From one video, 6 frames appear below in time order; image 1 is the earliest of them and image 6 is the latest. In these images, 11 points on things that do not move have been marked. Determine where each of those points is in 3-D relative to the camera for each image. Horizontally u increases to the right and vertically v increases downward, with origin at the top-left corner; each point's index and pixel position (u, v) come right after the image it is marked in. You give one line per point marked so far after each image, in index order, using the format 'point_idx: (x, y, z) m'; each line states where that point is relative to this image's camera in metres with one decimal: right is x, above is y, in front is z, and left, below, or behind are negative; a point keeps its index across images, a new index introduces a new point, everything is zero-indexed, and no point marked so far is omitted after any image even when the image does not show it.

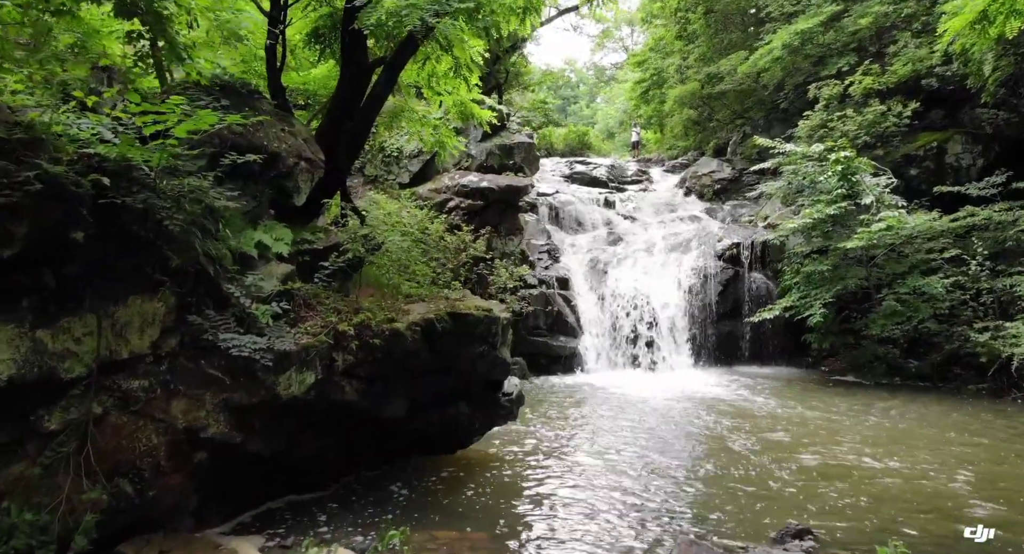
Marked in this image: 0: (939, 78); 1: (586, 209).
0: (+10.0, +4.6, +15.1) m
1: (+2.2, +2.0, +19.3) m
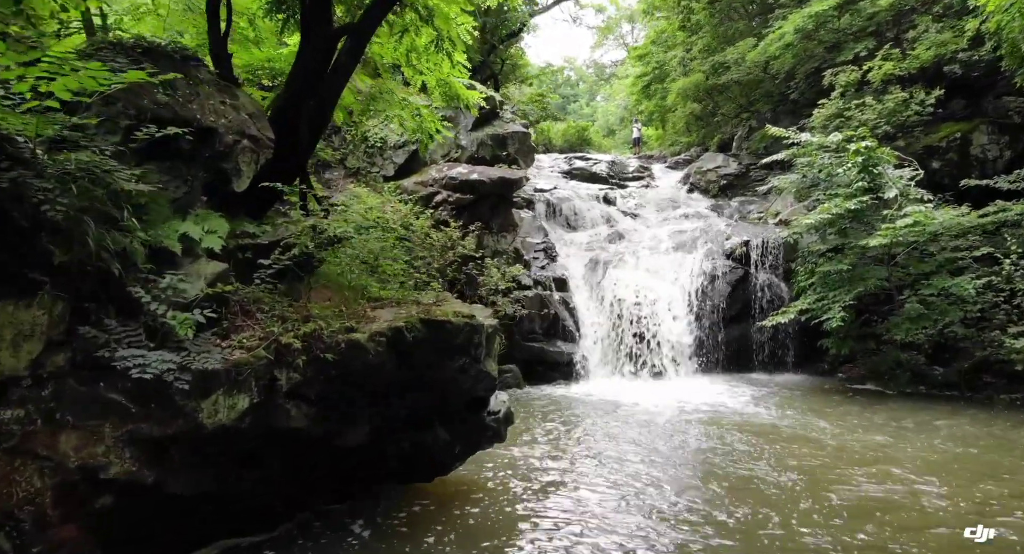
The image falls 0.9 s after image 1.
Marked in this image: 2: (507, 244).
0: (+9.8, +4.6, +14.1) m
1: (+2.1, +2.0, +18.3) m
2: (-0.1, +0.6, +12.3) m
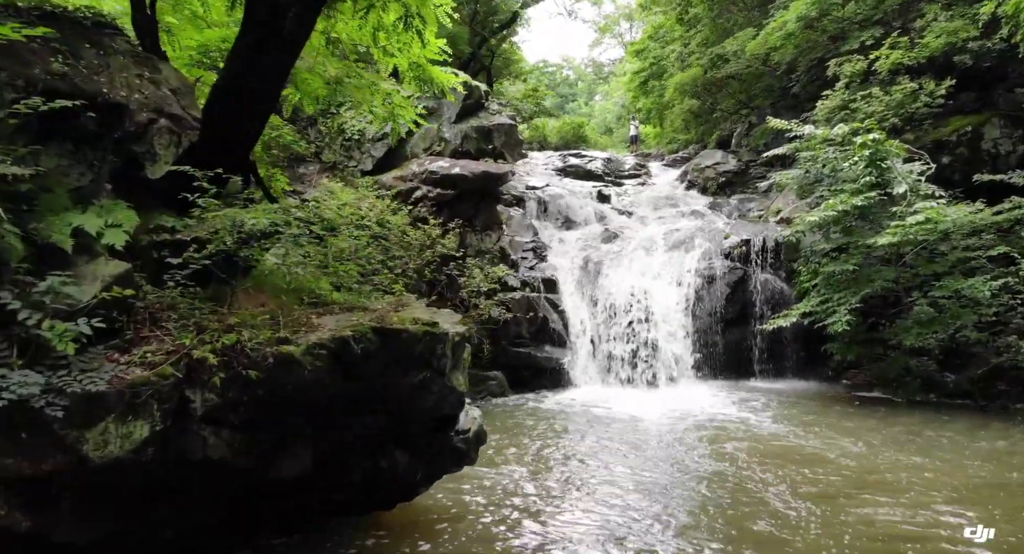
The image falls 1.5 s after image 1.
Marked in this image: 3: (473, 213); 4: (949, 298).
0: (+9.6, +4.6, +13.4) m
1: (+1.8, +2.0, +17.6) m
2: (-0.4, +0.6, +11.5) m
3: (-0.7, +1.1, +11.4) m
4: (+7.8, -0.4, +11.5) m
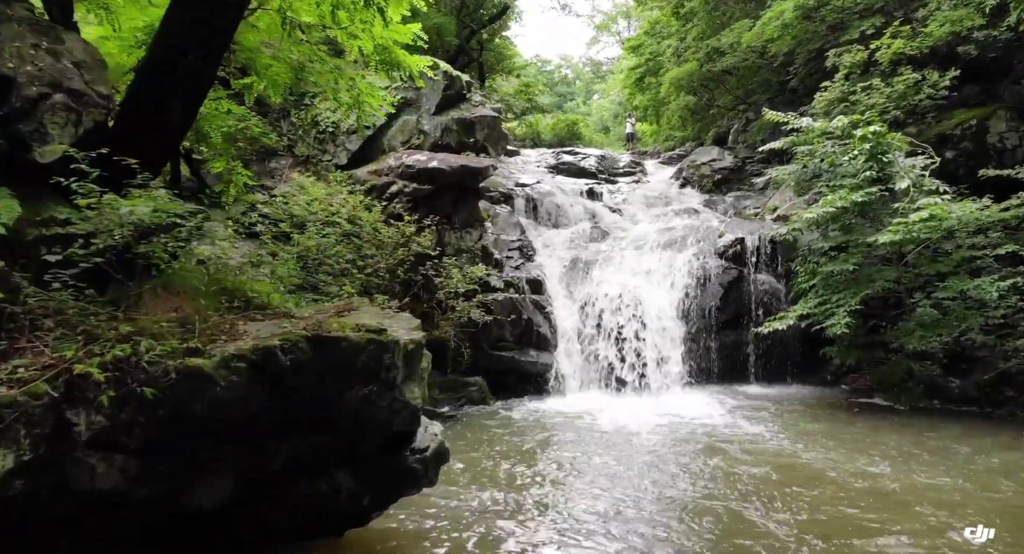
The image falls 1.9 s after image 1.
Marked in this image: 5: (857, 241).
0: (+9.2, +4.6, +12.8) m
1: (+1.5, +2.0, +17.0) m
2: (-0.7, +0.6, +10.9) m
3: (-1.0, +1.1, +10.8) m
4: (+7.5, -0.4, +10.9) m
5: (+5.9, +0.6, +11.1) m
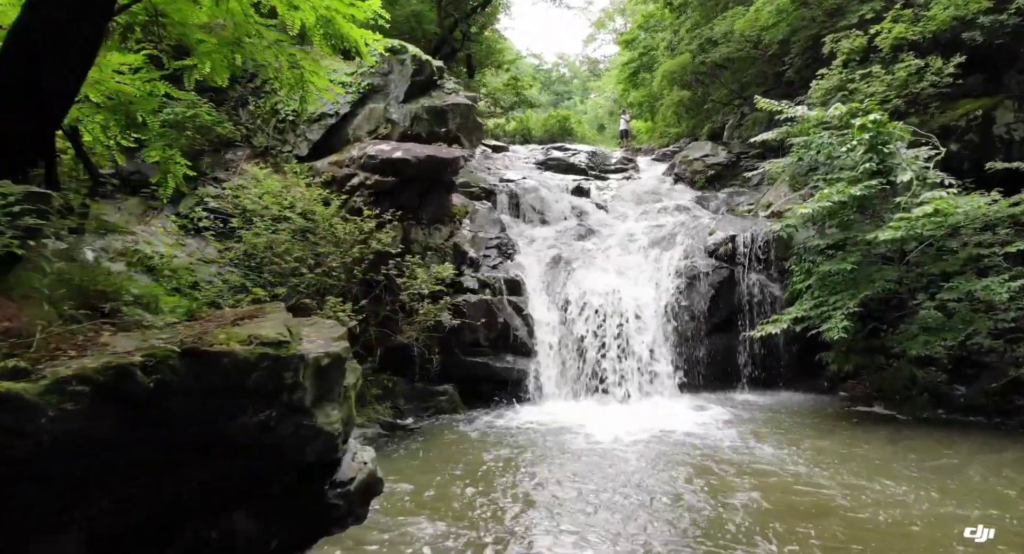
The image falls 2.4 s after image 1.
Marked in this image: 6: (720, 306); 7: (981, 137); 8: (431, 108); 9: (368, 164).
0: (+8.8, +4.6, +12.0) m
1: (+1.0, +2.0, +16.2) m
2: (-1.1, +0.6, +10.2) m
3: (-1.4, +1.1, +10.0) m
4: (+7.0, -0.4, +10.1) m
5: (+5.5, +0.6, +10.3) m
6: (+3.8, -0.5, +12.0) m
7: (+8.4, +2.5, +11.5) m
8: (-1.4, +2.8, +11.0) m
9: (-2.1, +1.7, +9.7) m
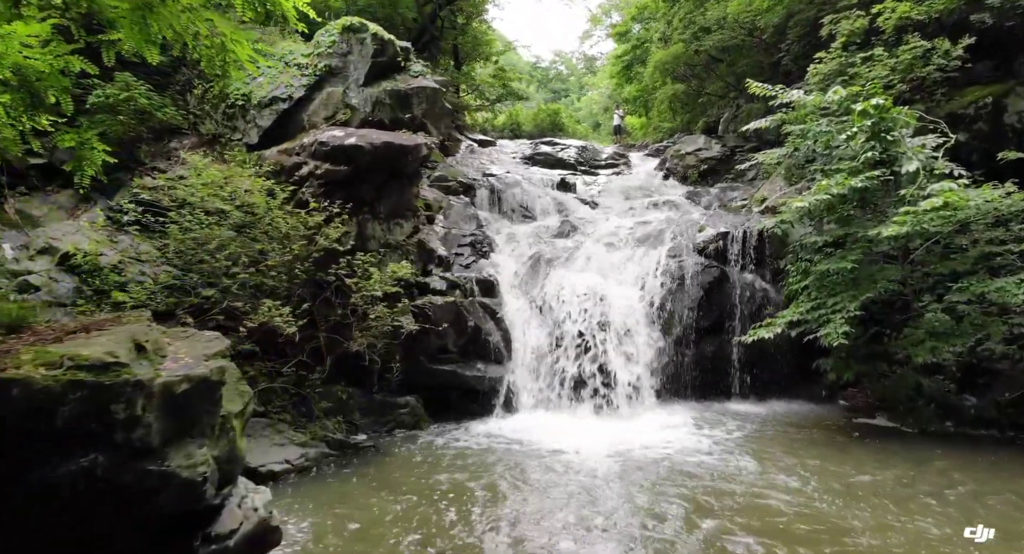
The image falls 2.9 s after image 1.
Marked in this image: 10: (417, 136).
0: (+8.3, +4.6, +11.1) m
1: (+0.5, +2.0, +15.3) m
2: (-1.6, +0.6, +9.3) m
3: (-1.9, +1.1, +9.1) m
4: (+6.6, -0.4, +9.3) m
5: (+5.0, +0.6, +9.4) m
6: (+3.4, -0.5, +11.1) m
7: (+7.9, +2.5, +10.6) m
8: (-1.8, +2.8, +10.1) m
9: (-2.6, +1.7, +8.8) m
10: (-1.4, +2.0, +9.4) m
